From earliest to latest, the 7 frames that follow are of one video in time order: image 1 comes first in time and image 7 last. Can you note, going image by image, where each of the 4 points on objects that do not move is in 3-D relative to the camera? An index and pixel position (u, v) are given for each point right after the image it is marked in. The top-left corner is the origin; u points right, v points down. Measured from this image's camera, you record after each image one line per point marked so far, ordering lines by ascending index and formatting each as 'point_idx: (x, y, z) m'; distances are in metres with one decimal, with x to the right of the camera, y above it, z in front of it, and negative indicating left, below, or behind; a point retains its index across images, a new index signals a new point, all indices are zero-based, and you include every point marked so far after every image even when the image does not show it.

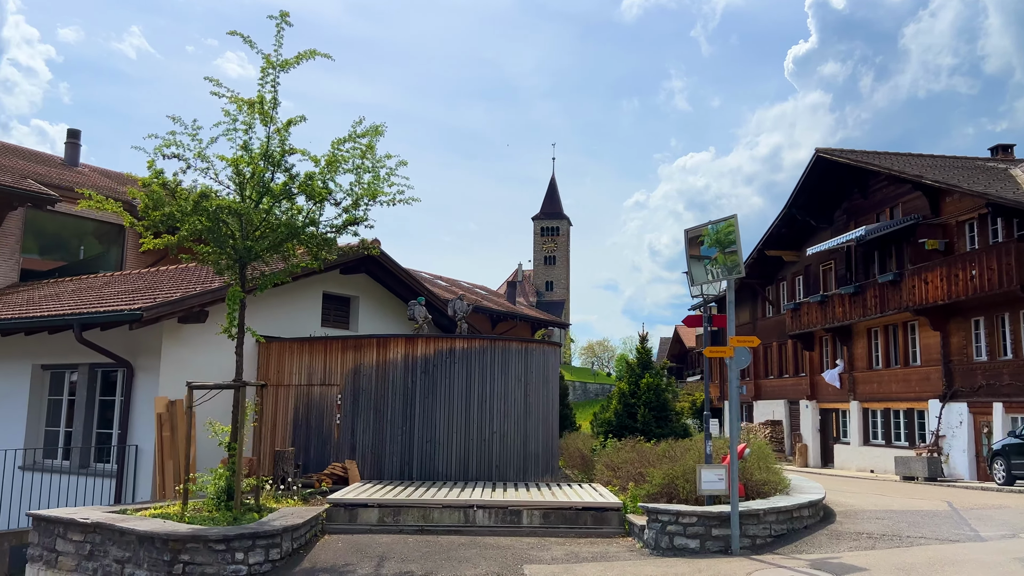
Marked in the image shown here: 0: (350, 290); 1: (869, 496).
0: (-3.5, -0.1, +17.5) m
1: (+6.1, -3.6, +14.0) m
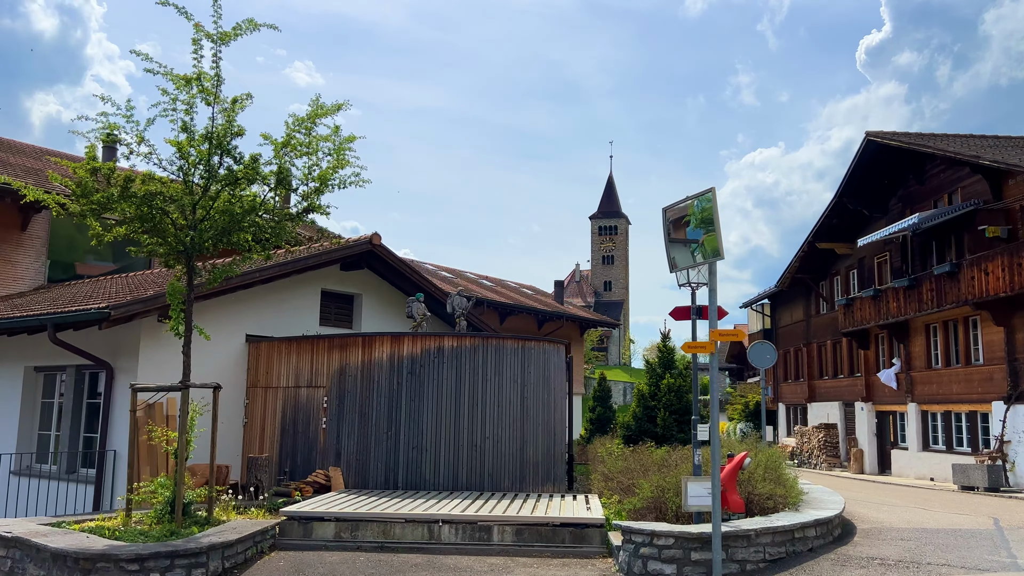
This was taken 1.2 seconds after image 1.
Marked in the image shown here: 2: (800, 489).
0: (-3.3, 0.0, +16.8) m
1: (+6.0, -3.4, +12.5) m
2: (+3.8, -2.7, +10.9) m
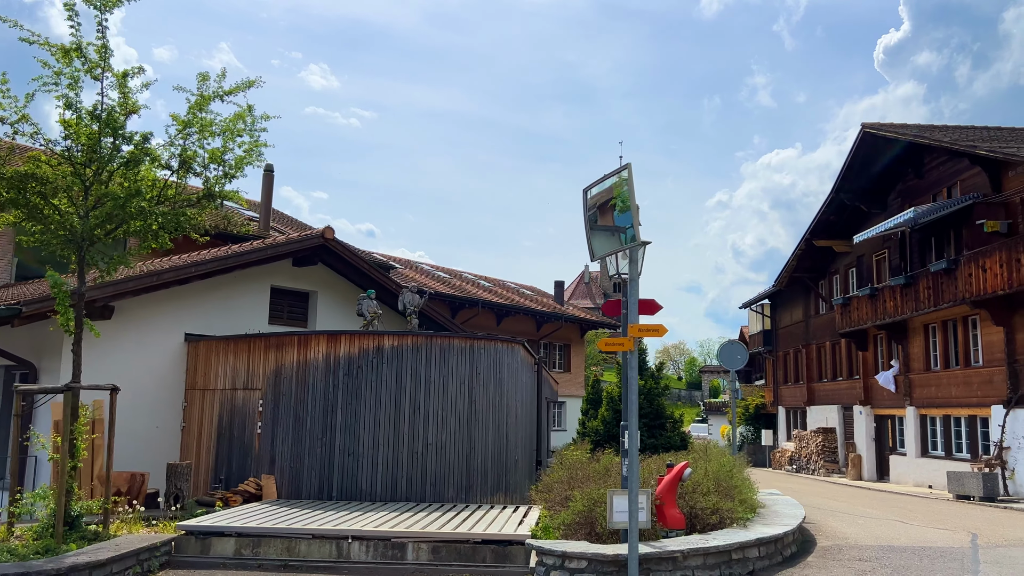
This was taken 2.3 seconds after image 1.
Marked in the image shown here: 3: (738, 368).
0: (-4.0, +0.1, +15.9) m
1: (+5.2, -3.3, +11.5) m
2: (+3.0, -2.6, +10.0) m
3: (+3.8, -1.4, +13.8) m
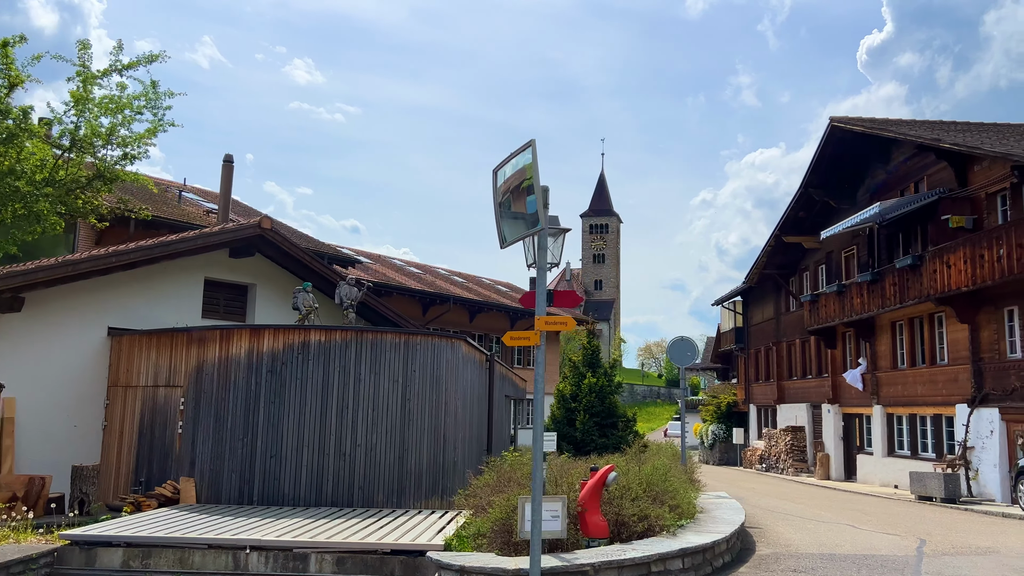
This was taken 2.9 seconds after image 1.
0: (-5.0, +0.2, +15.2) m
1: (+4.3, -3.2, +11.0) m
2: (+2.1, -2.6, +9.4) m
3: (+2.9, -1.3, +13.3) m
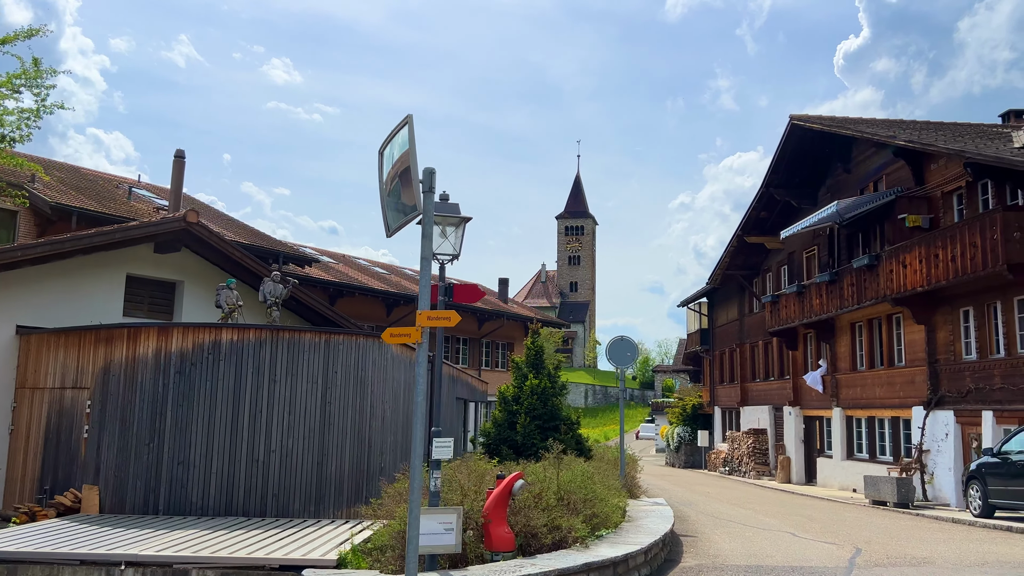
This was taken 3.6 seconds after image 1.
0: (-6.1, +0.3, +14.6) m
1: (+3.3, -3.2, +10.5) m
2: (+1.2, -2.5, +8.9) m
3: (+1.8, -1.2, +12.8) m
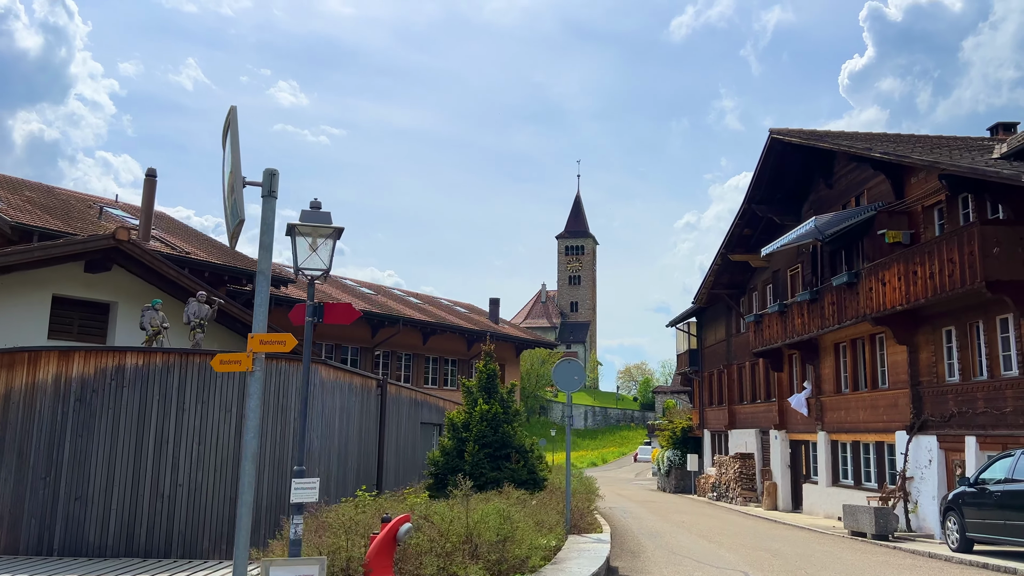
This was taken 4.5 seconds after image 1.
0: (-6.9, -0.1, +13.8) m
1: (+2.4, -3.4, +9.7) m
2: (+0.3, -2.7, +8.1) m
3: (+1.0, -1.5, +12.0) m
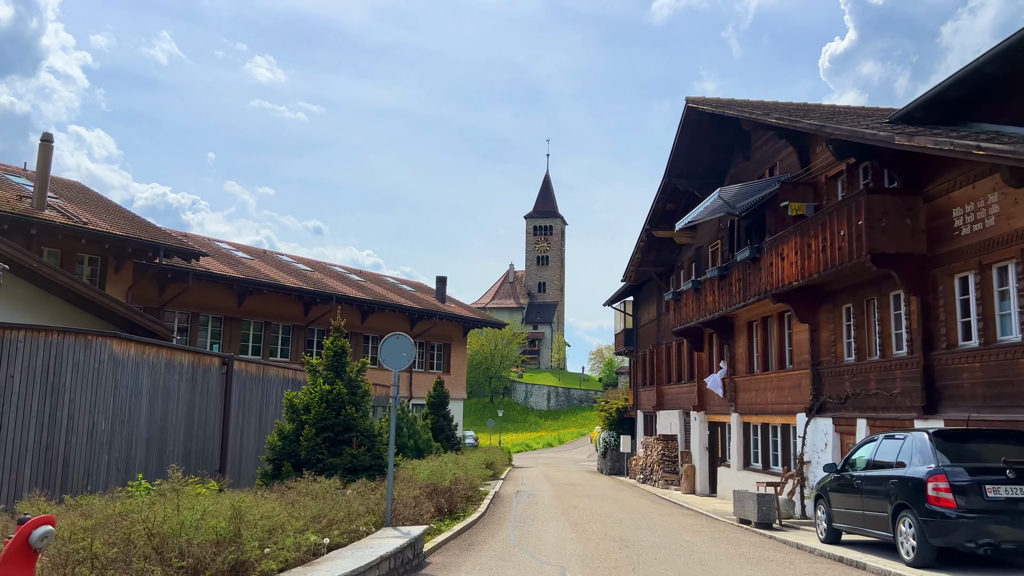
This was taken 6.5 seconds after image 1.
0: (-9.3, +0.4, +12.5) m
1: (+0.1, -3.1, +8.7) m
2: (-2.0, -2.4, +7.0) m
3: (-1.4, -1.1, +10.9) m
